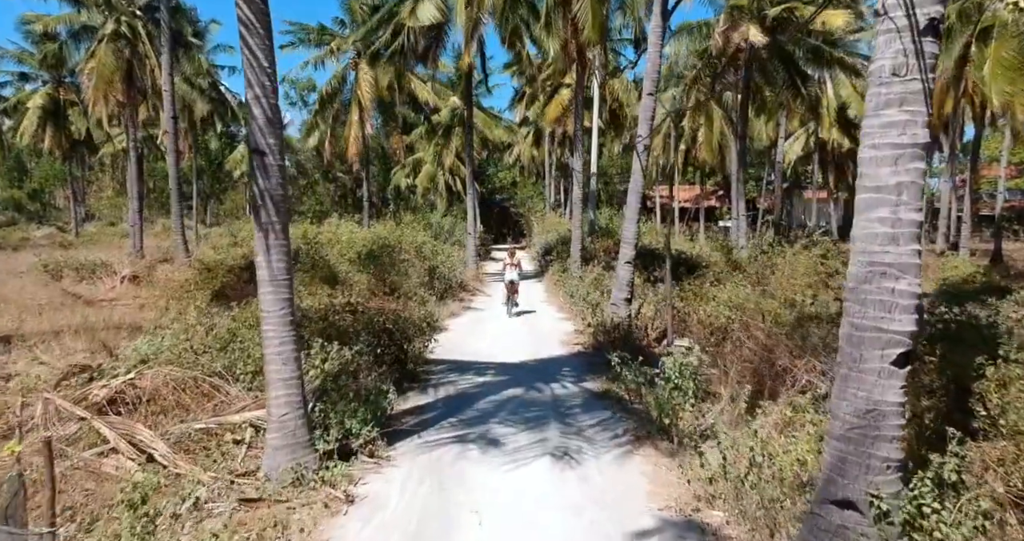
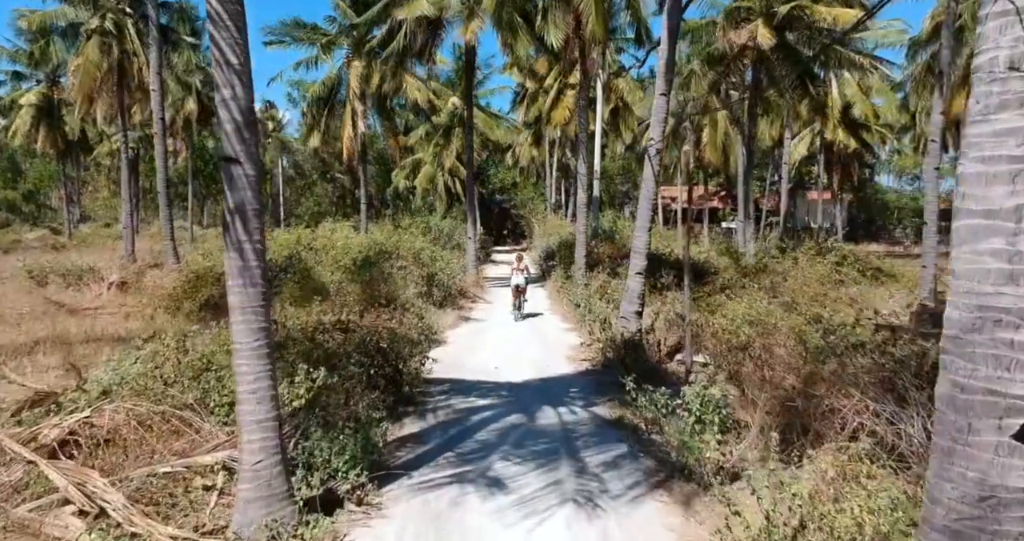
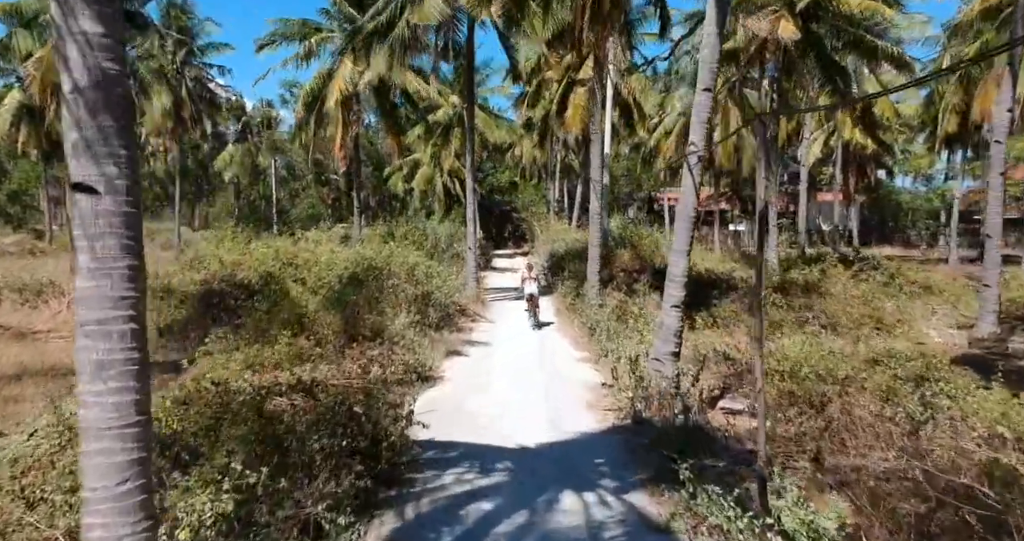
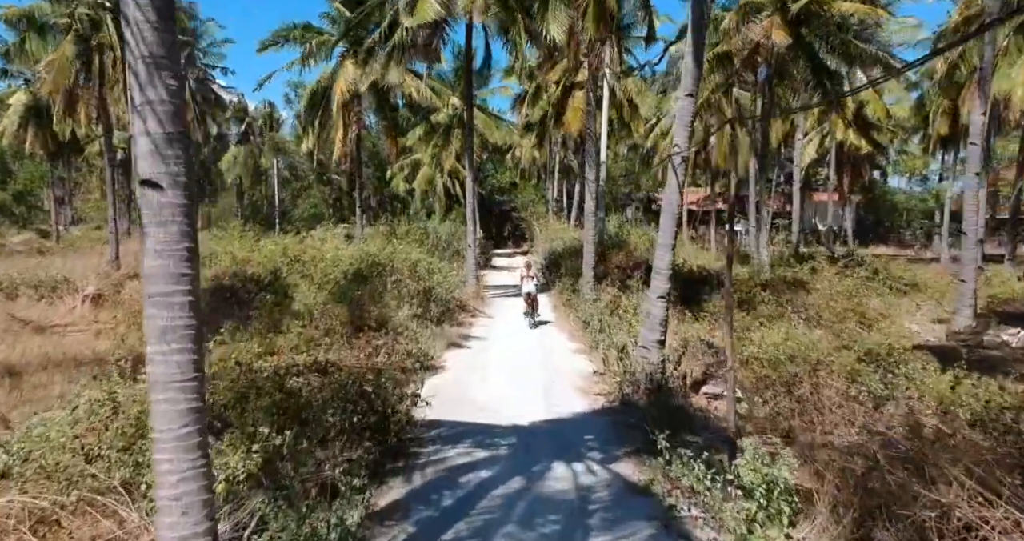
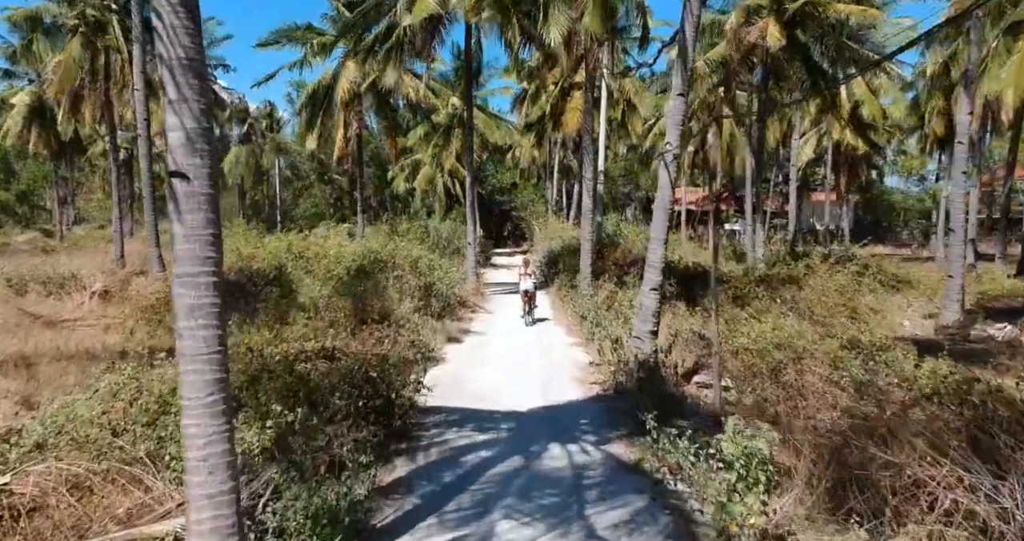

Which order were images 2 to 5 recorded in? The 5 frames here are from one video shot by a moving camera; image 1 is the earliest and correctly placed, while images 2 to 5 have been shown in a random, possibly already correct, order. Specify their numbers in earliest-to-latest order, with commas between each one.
2, 5, 4, 3
